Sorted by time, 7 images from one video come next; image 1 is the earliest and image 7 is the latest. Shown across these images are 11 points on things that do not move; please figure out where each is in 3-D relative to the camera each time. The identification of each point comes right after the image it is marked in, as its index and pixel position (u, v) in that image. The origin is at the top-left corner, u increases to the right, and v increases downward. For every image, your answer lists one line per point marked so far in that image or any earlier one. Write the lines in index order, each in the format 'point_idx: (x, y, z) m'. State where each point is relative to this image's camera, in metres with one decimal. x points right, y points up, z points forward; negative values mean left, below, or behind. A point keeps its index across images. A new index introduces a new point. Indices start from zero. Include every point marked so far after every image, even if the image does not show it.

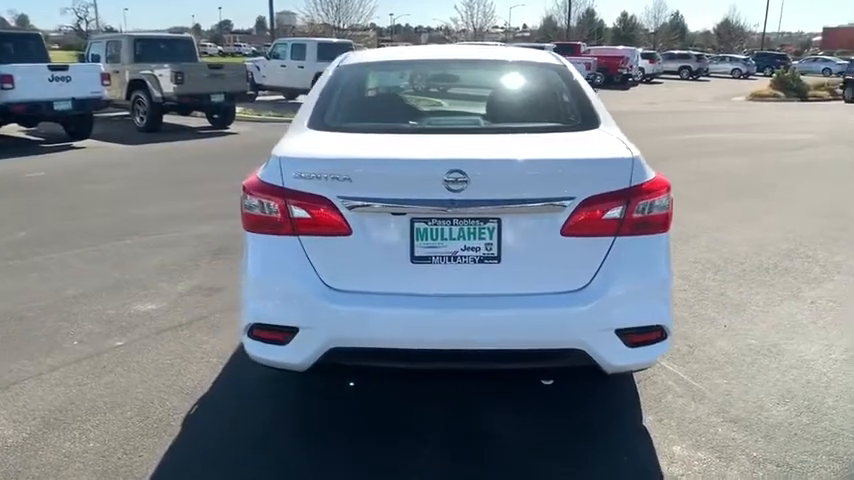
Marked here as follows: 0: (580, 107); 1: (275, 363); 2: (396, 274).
0: (+1.0, +0.8, +4.1) m
1: (-0.8, -0.6, +3.3) m
2: (-0.1, -0.2, +3.2) m
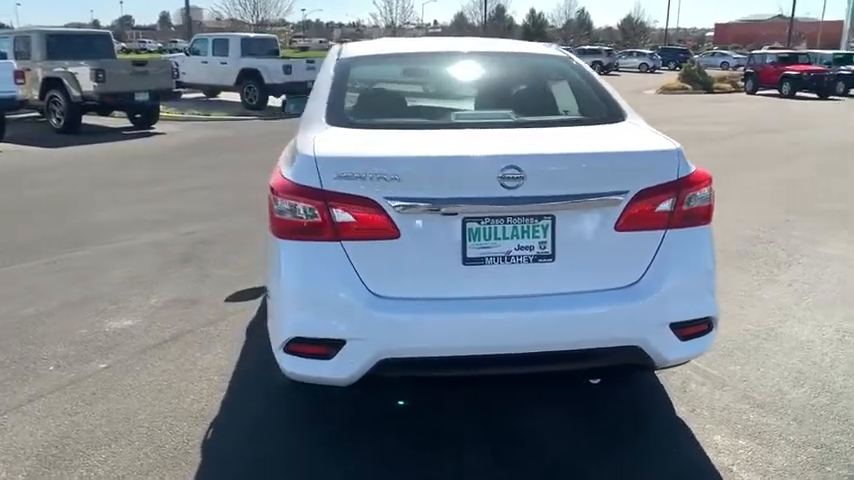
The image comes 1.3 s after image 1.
0: (+1.1, +0.9, +4.0) m
1: (-0.5, -0.6, +3.1) m
2: (+0.1, -0.2, +3.0) m
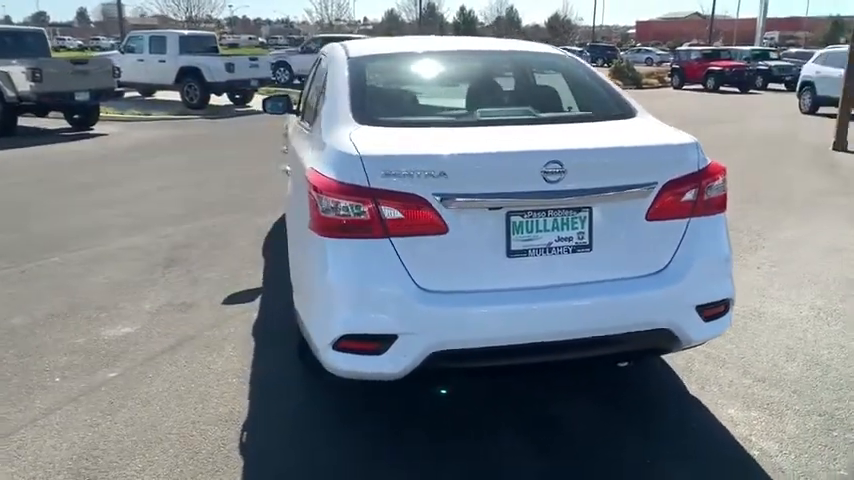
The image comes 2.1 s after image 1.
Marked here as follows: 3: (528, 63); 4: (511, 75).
0: (+1.2, +0.9, +4.2) m
1: (-0.3, -0.6, +3.1) m
2: (+0.3, -0.1, +3.1) m
3: (+0.7, +1.2, +4.5) m
4: (+0.6, +1.1, +4.4) m
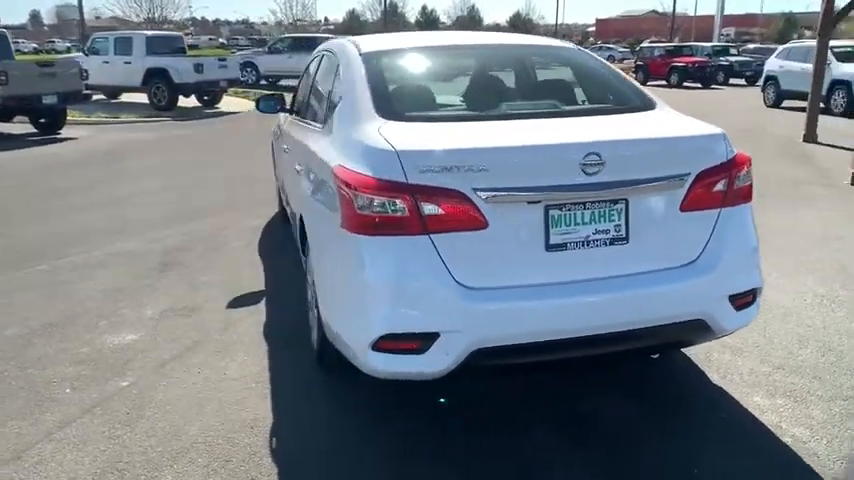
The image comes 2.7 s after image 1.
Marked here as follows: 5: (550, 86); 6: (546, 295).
0: (+1.3, +1.0, +4.2) m
1: (-0.1, -0.6, +3.1) m
2: (+0.5, -0.1, +3.1) m
3: (+0.8, +1.3, +4.5) m
4: (+0.7, +1.1, +4.4) m
5: (+0.9, +1.0, +4.2) m
6: (+0.6, -0.3, +3.1) m
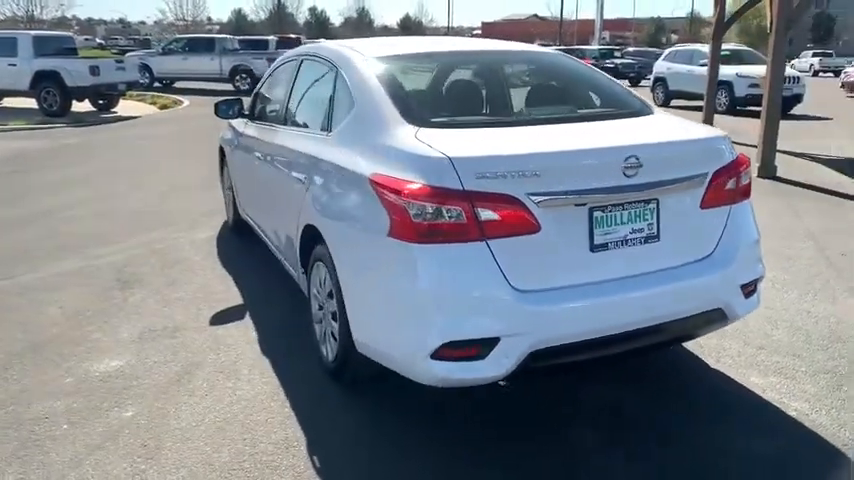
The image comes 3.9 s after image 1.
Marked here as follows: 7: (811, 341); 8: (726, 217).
0: (+1.3, +1.0, +4.4) m
1: (+0.2, -0.7, +3.1) m
2: (+0.7, -0.1, +3.2) m
3: (+0.7, +1.2, +4.6) m
4: (+0.6, +1.1, +4.5) m
5: (+0.9, +1.0, +4.4) m
6: (+0.8, -0.3, +3.2) m
7: (+2.7, -0.7, +4.6) m
8: (+1.6, +0.1, +3.6) m
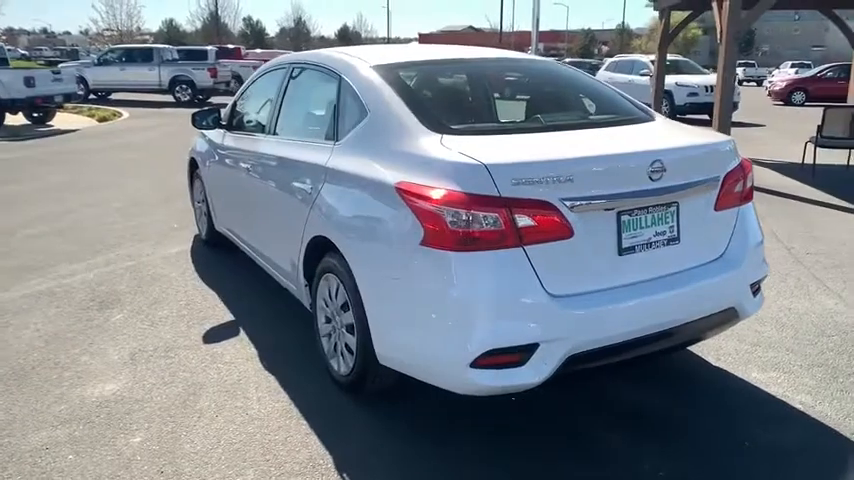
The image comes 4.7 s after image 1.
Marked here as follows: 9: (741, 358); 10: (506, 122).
0: (+1.3, +1.0, +4.5) m
1: (+0.3, -0.7, +3.1) m
2: (+0.9, -0.1, +3.2) m
3: (+0.7, +1.2, +4.7) m
4: (+0.6, +1.1, +4.5) m
5: (+0.9, +1.0, +4.4) m
6: (+0.9, -0.3, +3.2) m
7: (+2.7, -0.7, +4.8) m
8: (+1.7, +0.1, +3.7) m
9: (+2.1, -0.8, +4.5) m
10: (+0.5, +0.7, +3.9) m
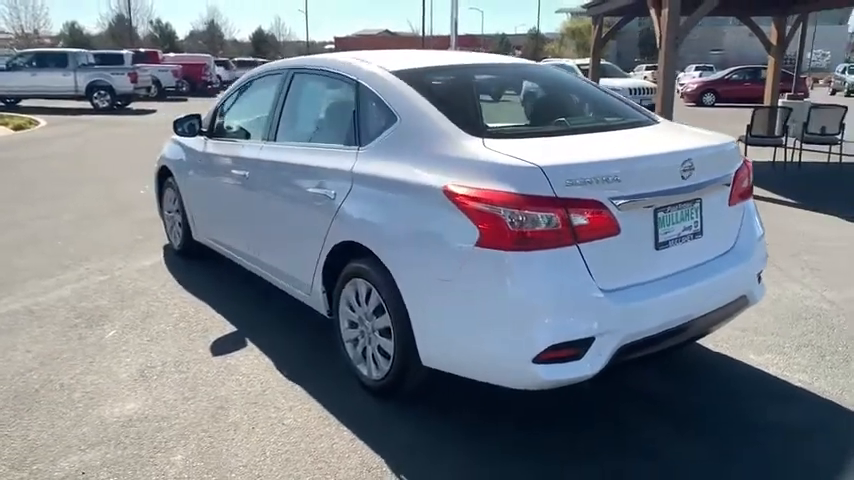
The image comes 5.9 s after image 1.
0: (+1.3, +1.0, +4.7) m
1: (+0.6, -0.7, +3.2) m
2: (+1.1, -0.1, +3.4) m
3: (+0.7, +1.2, +4.8) m
4: (+0.7, +1.1, +4.7) m
5: (+0.9, +1.0, +4.6) m
6: (+1.2, -0.3, +3.4) m
7: (+2.8, -0.6, +5.2) m
8: (+1.9, +0.2, +4.0) m
9: (+2.2, -0.7, +4.8) m
10: (+0.6, +0.7, +4.0) m
